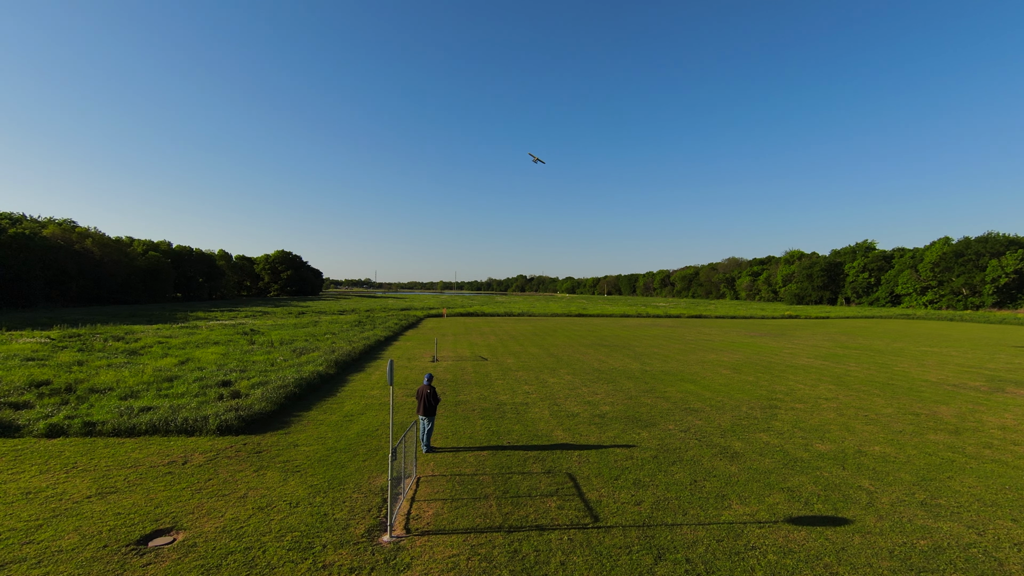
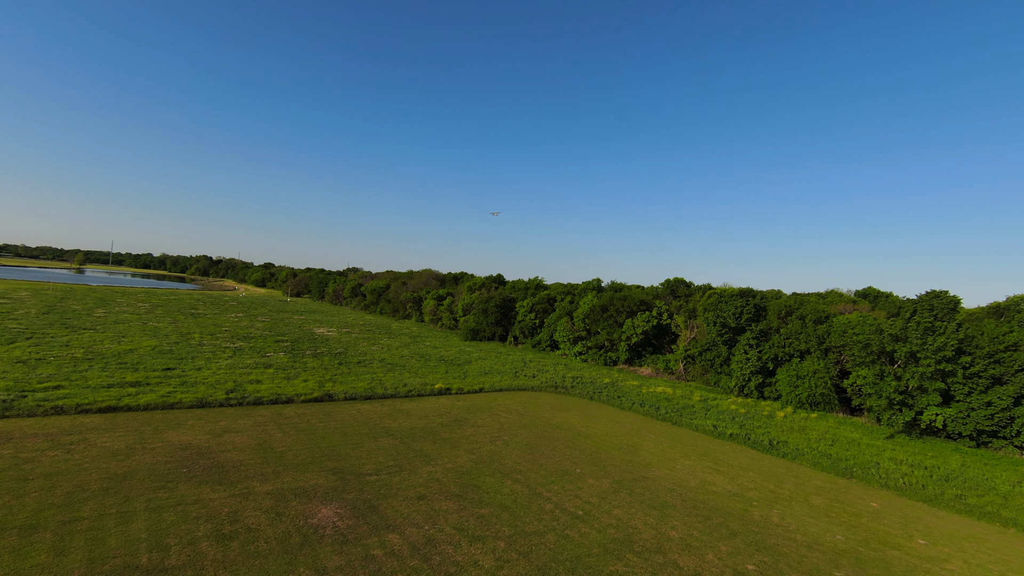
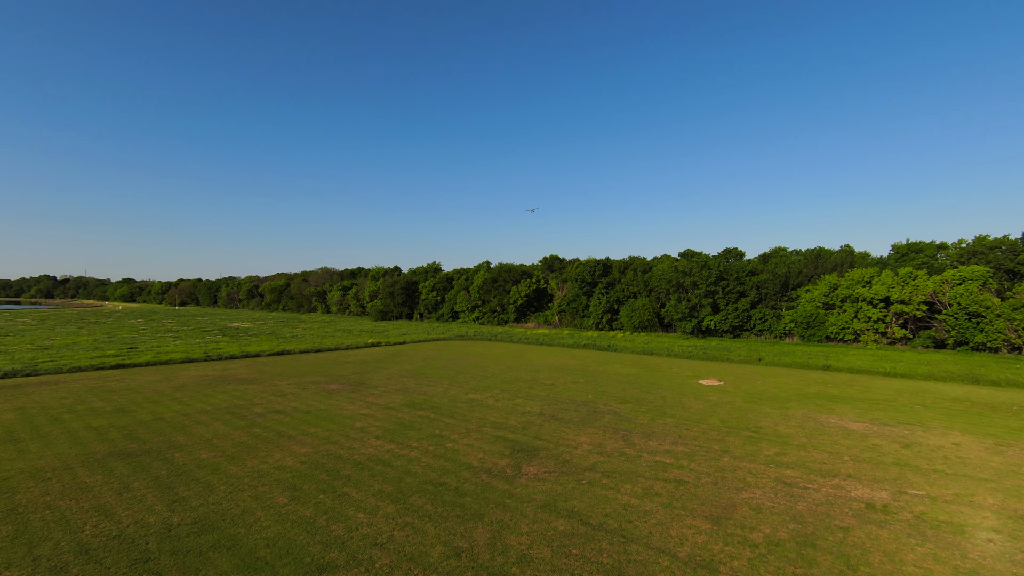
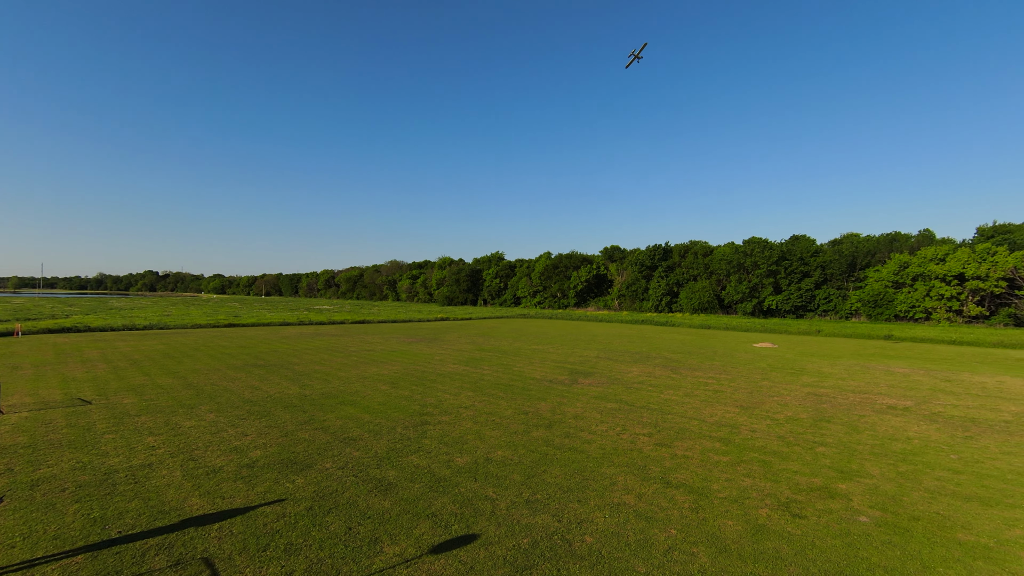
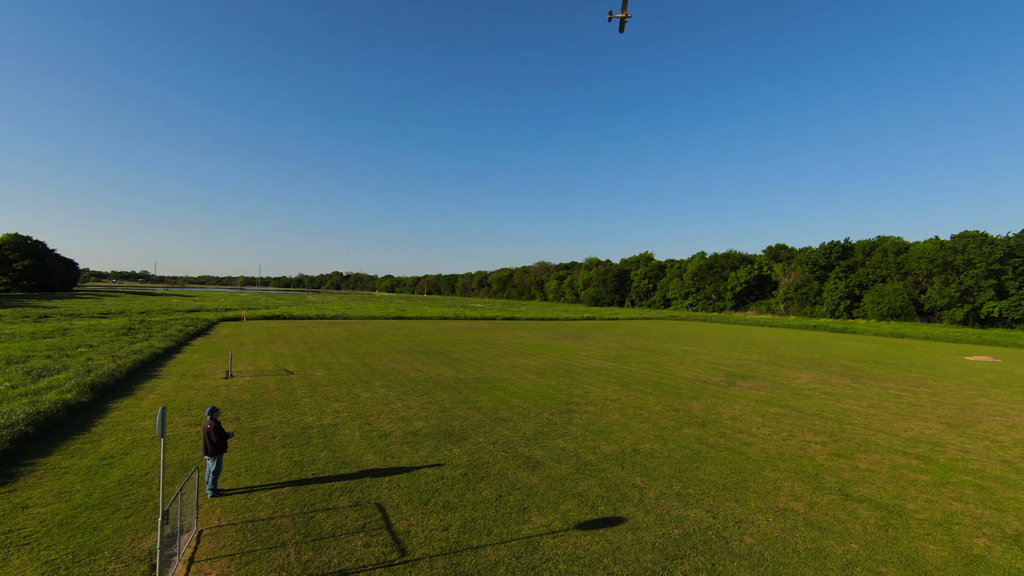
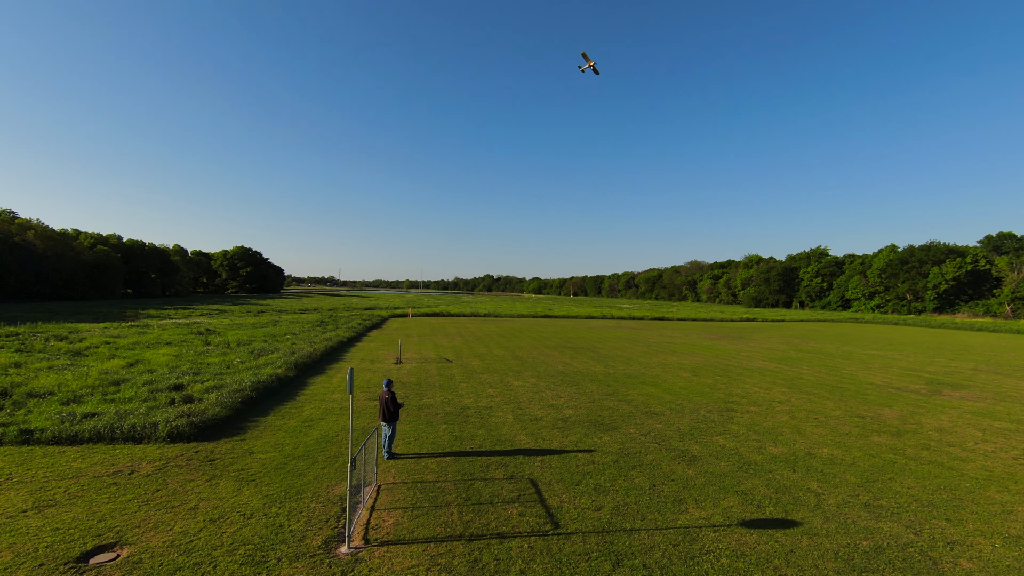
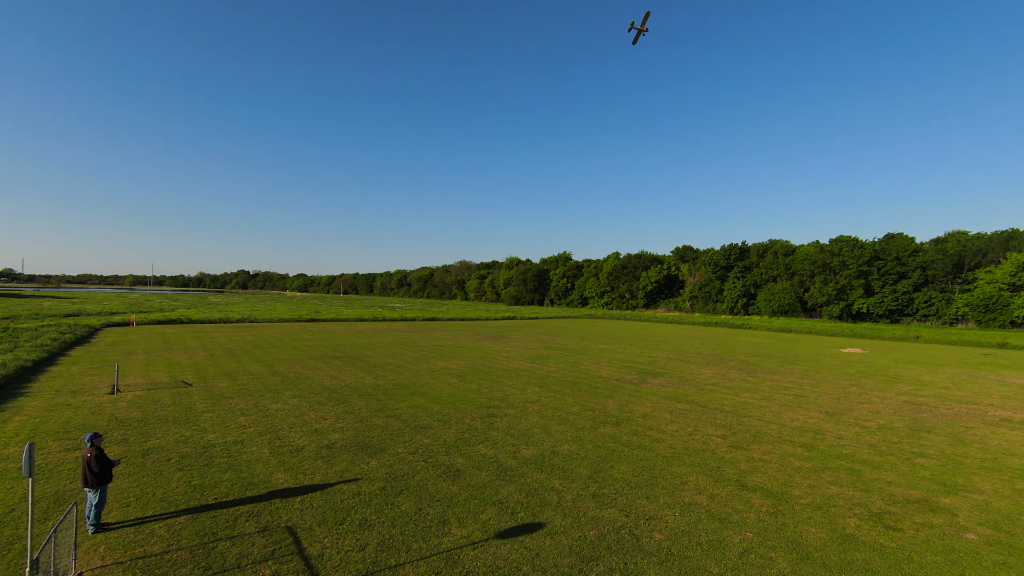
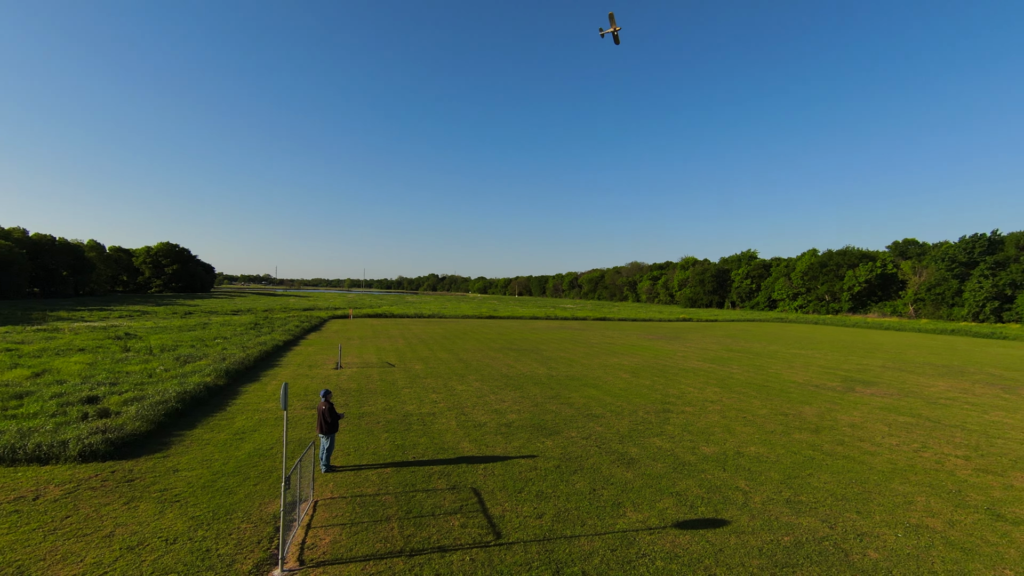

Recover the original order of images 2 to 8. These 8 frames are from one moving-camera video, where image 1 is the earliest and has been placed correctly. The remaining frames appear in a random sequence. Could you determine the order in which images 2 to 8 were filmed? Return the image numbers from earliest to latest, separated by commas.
6, 8, 5, 7, 4, 3, 2
